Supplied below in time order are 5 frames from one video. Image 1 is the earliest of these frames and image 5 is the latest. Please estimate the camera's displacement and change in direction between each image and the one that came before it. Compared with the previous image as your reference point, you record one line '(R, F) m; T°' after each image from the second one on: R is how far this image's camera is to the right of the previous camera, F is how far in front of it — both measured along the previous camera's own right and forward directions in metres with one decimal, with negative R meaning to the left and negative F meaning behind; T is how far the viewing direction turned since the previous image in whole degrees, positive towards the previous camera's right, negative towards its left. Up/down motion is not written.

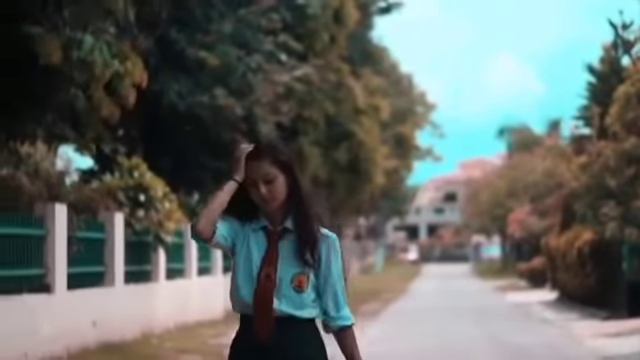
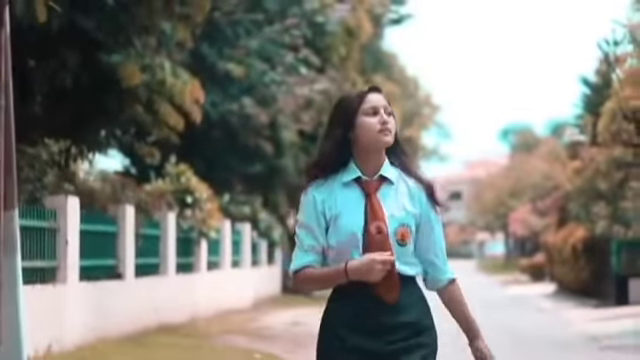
(-0.3, -2.9) m; 0°
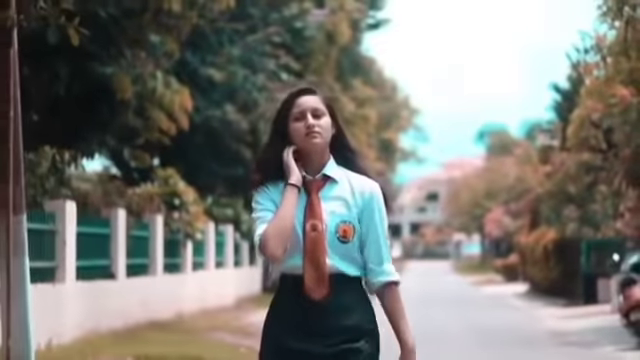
(-0.1, -1.0) m; +1°
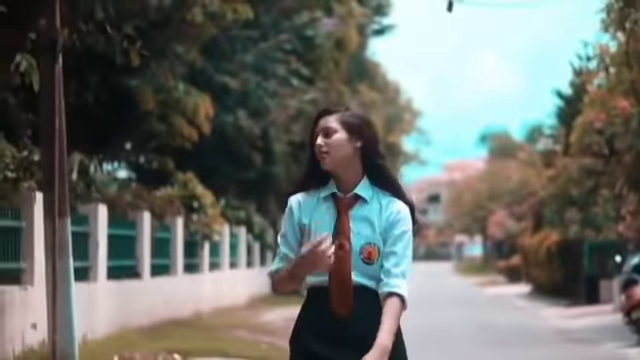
(-0.2, -0.9) m; 0°
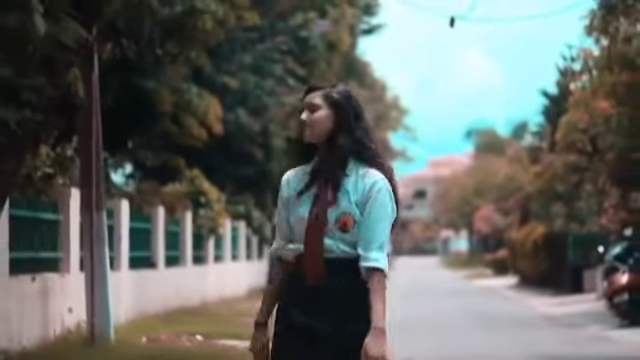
(-0.3, -1.4) m; +1°
